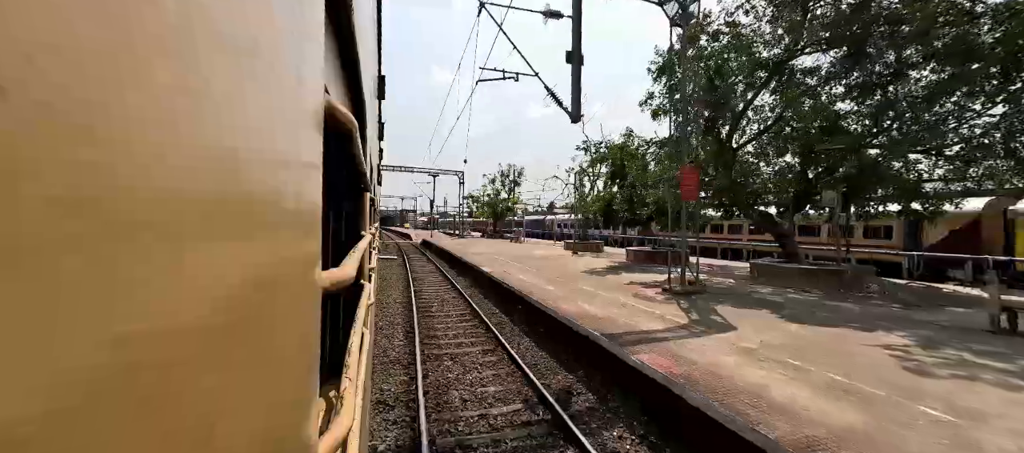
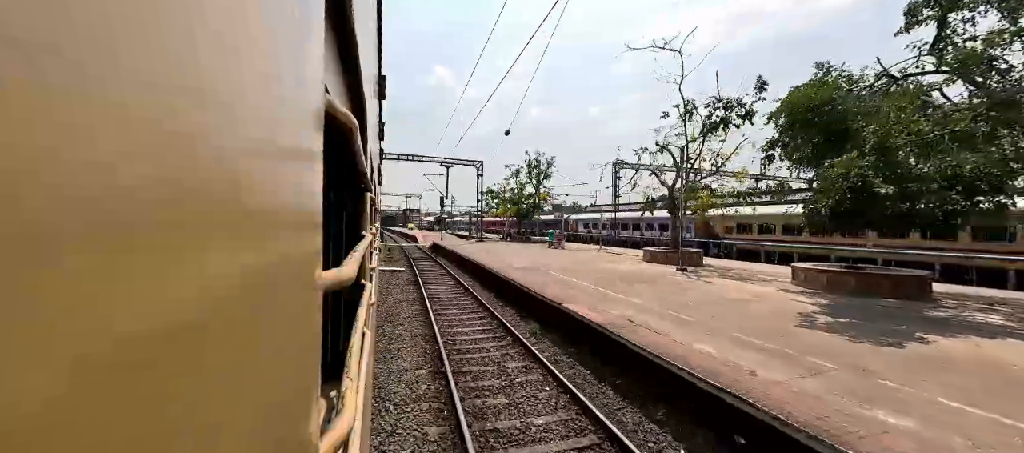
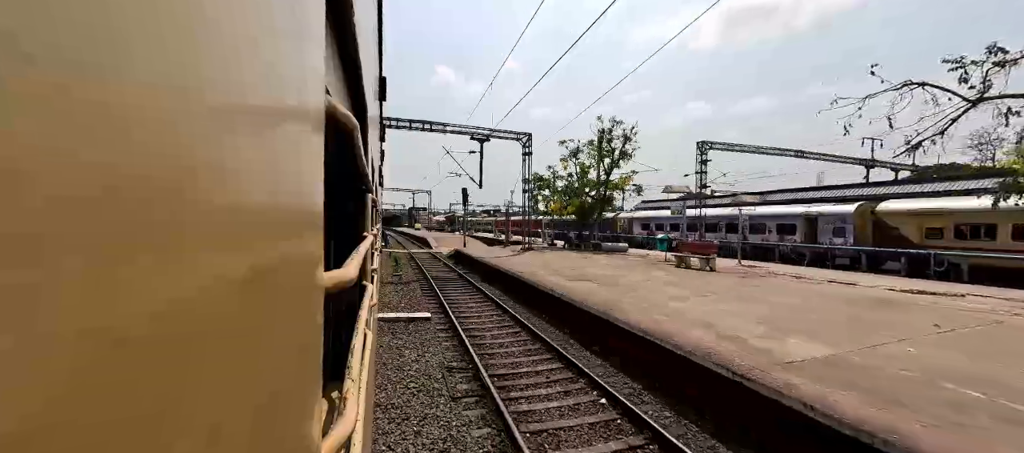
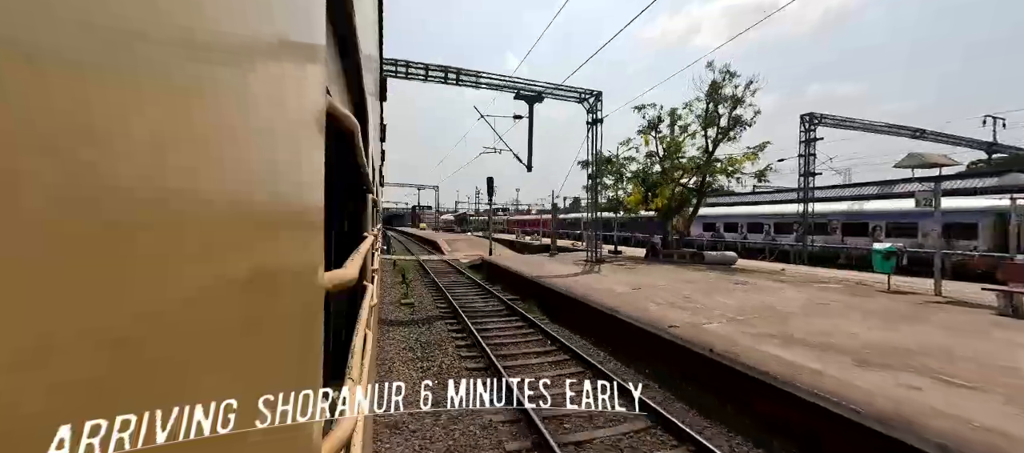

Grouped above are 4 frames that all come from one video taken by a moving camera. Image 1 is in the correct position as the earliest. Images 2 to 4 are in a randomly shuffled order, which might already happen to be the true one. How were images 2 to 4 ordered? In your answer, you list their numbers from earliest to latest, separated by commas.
2, 3, 4
